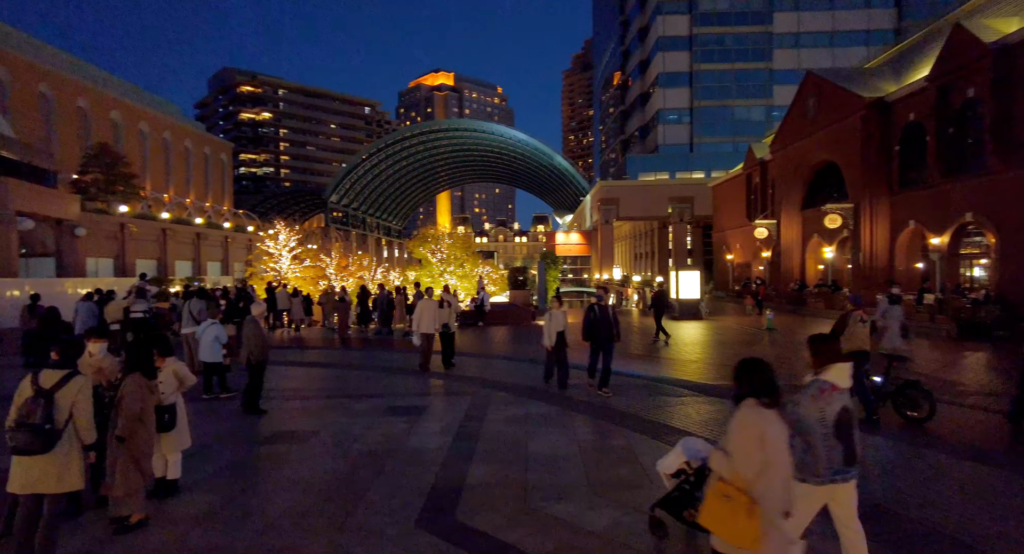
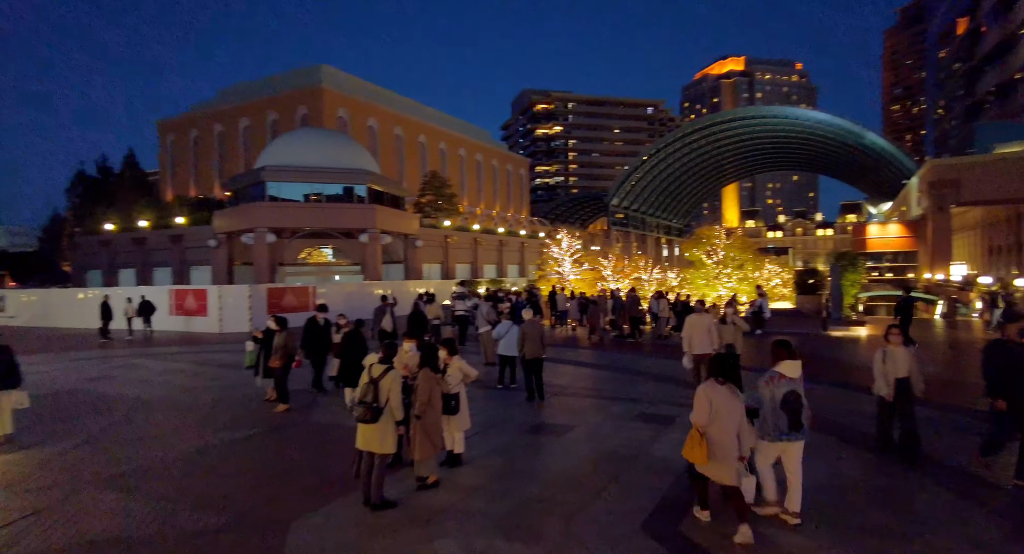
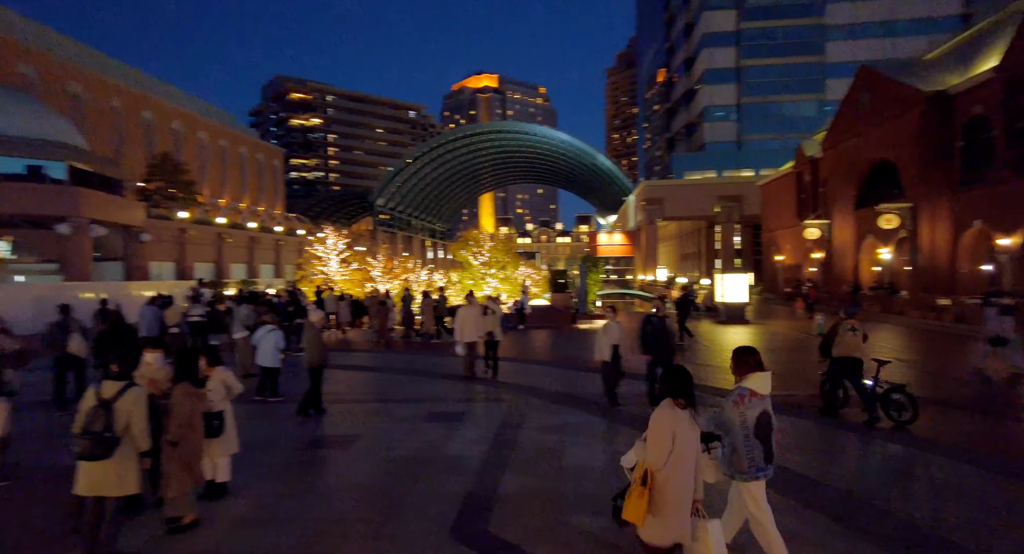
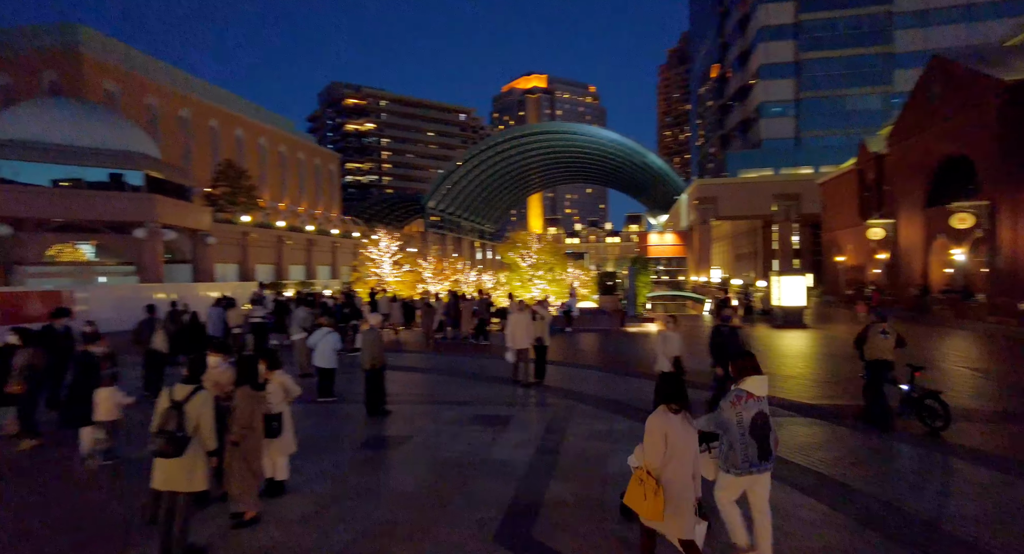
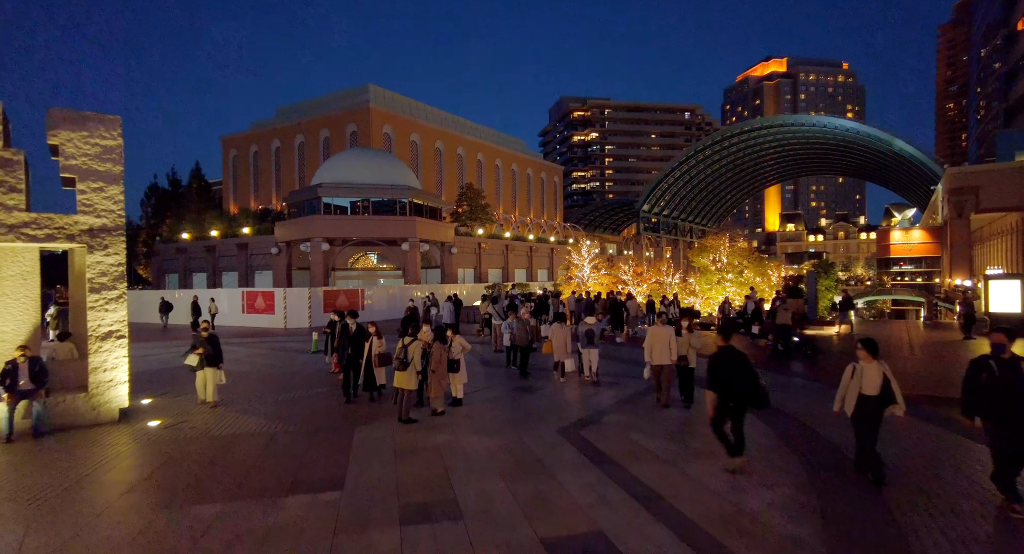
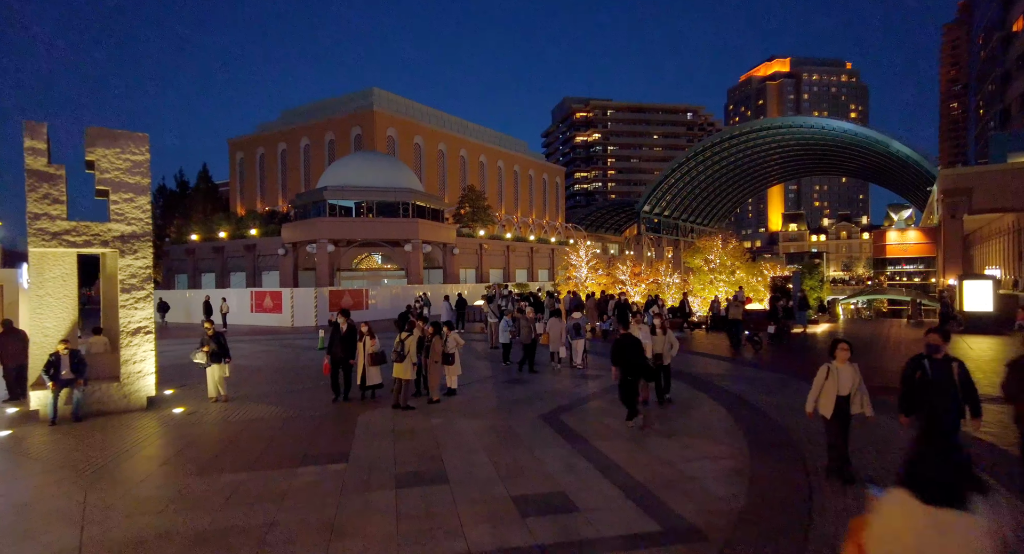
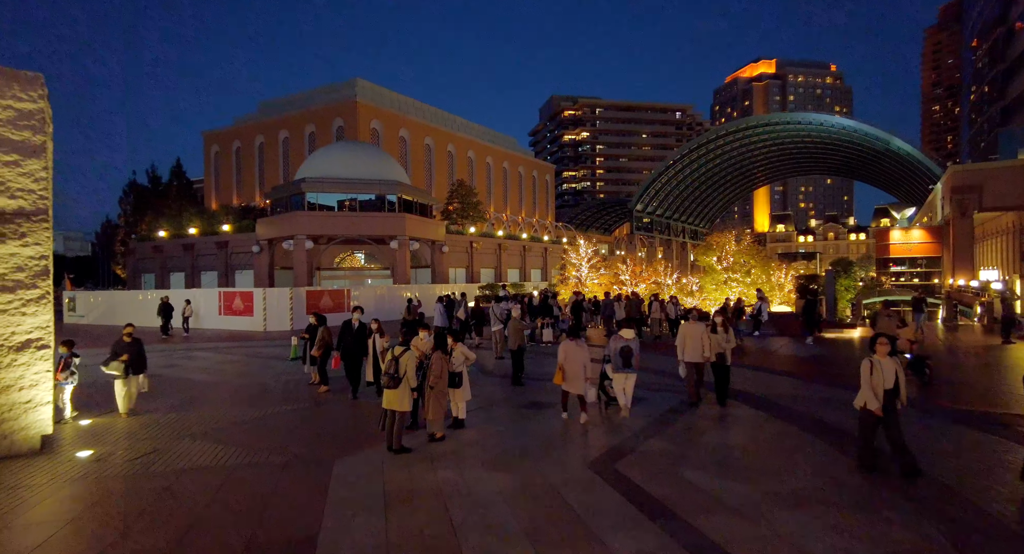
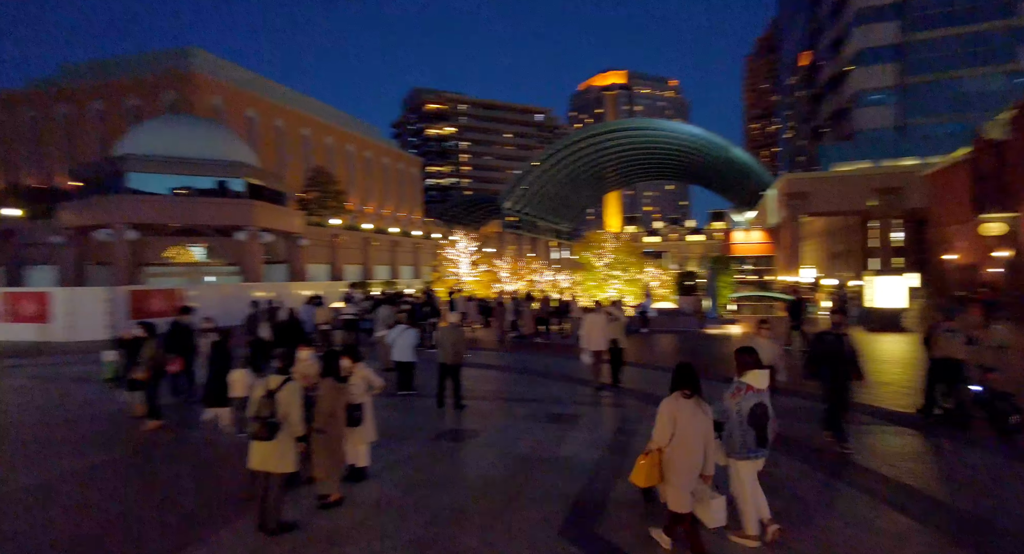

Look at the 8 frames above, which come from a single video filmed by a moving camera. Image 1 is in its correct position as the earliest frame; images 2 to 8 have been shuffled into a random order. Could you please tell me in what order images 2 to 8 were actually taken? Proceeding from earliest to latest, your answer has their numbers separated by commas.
3, 4, 8, 2, 7, 5, 6
